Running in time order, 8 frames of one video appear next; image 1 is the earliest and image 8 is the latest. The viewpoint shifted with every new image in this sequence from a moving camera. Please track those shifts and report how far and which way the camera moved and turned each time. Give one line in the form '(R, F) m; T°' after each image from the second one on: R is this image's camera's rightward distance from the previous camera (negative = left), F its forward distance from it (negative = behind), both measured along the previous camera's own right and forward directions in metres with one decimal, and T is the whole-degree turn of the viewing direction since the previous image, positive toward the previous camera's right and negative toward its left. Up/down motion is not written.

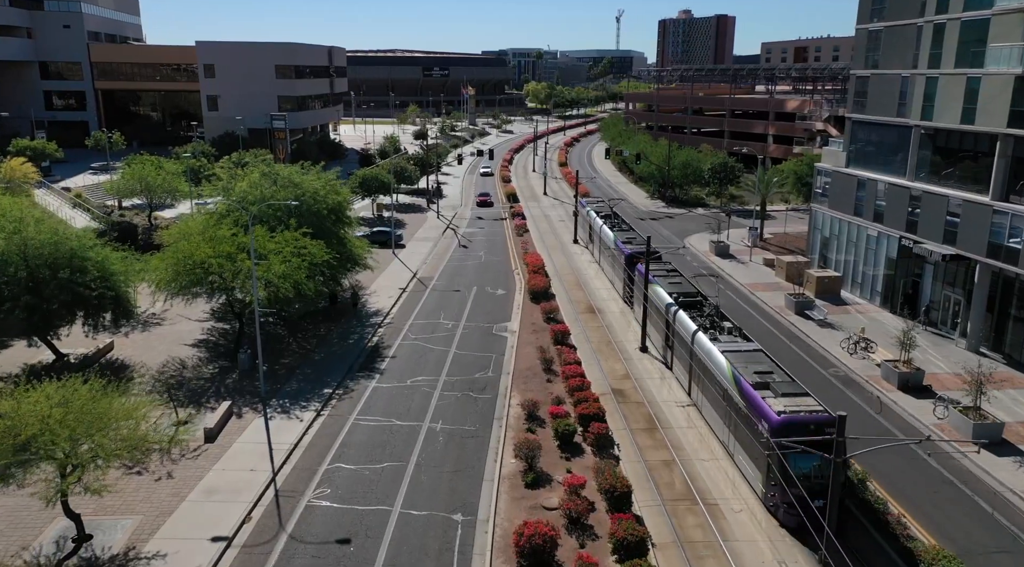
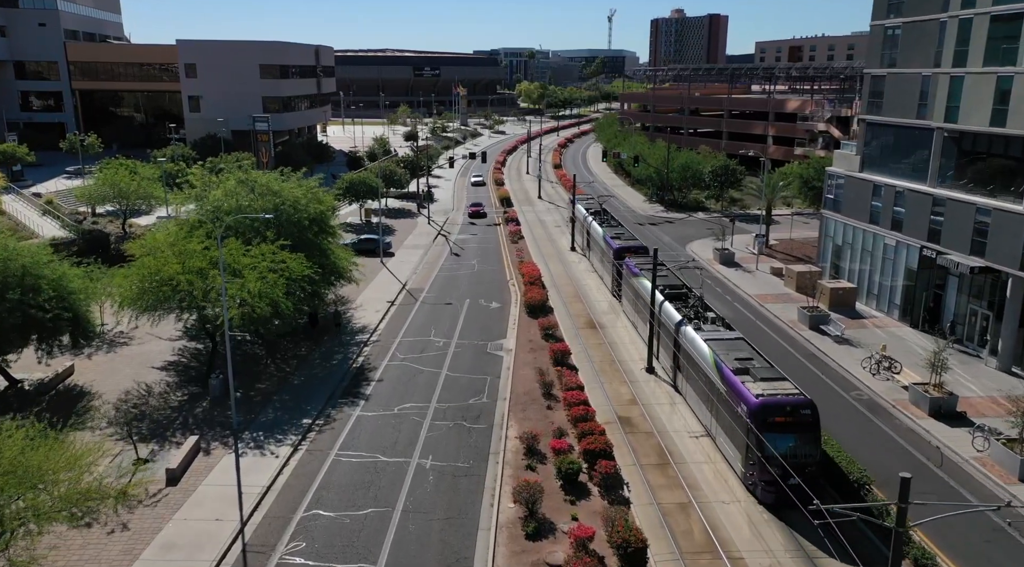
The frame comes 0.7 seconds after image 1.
(-0.2, +2.7) m; +1°
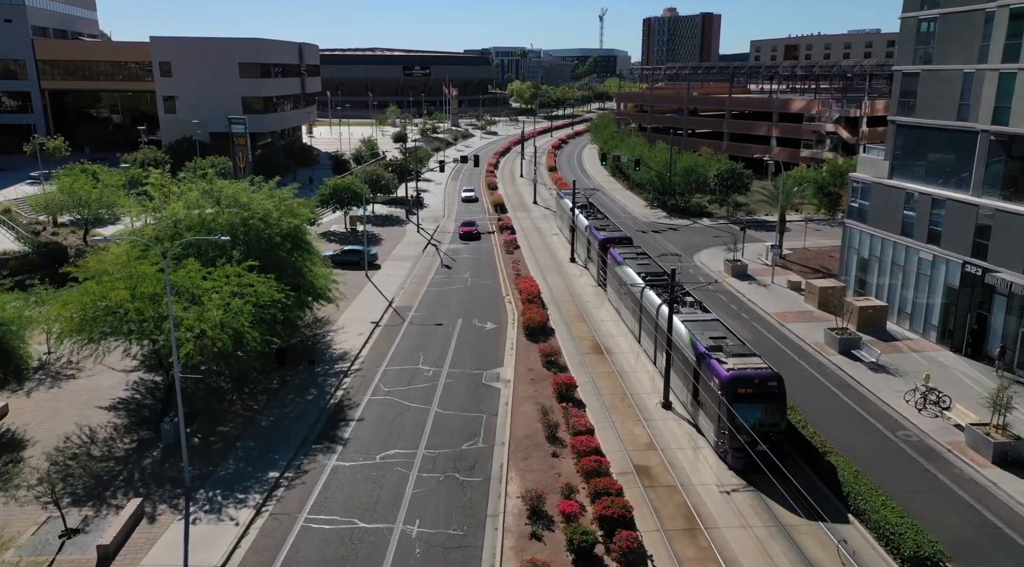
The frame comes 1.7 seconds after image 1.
(-0.3, +4.0) m; +1°
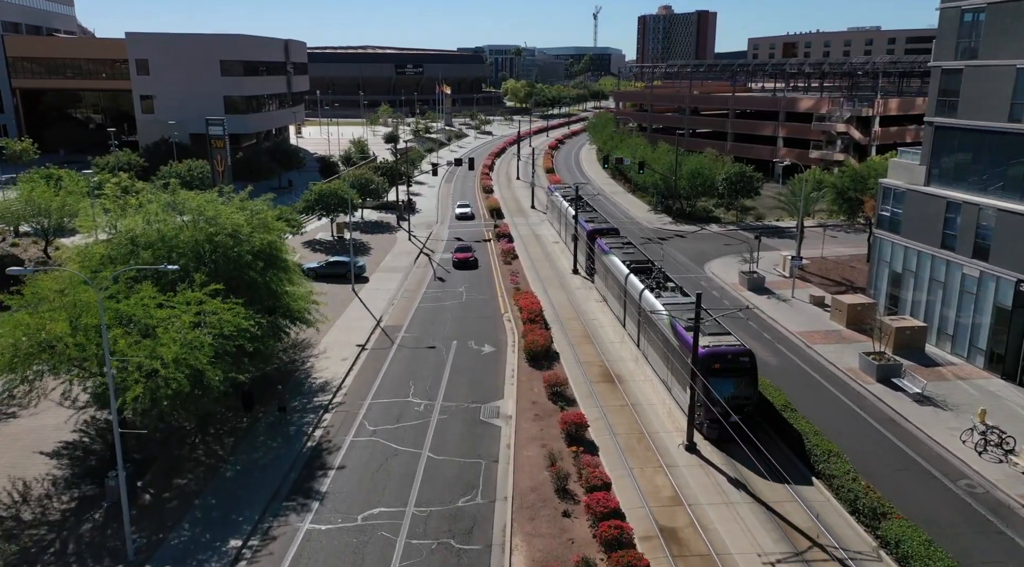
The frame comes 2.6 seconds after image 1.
(-0.3, +3.7) m; 0°
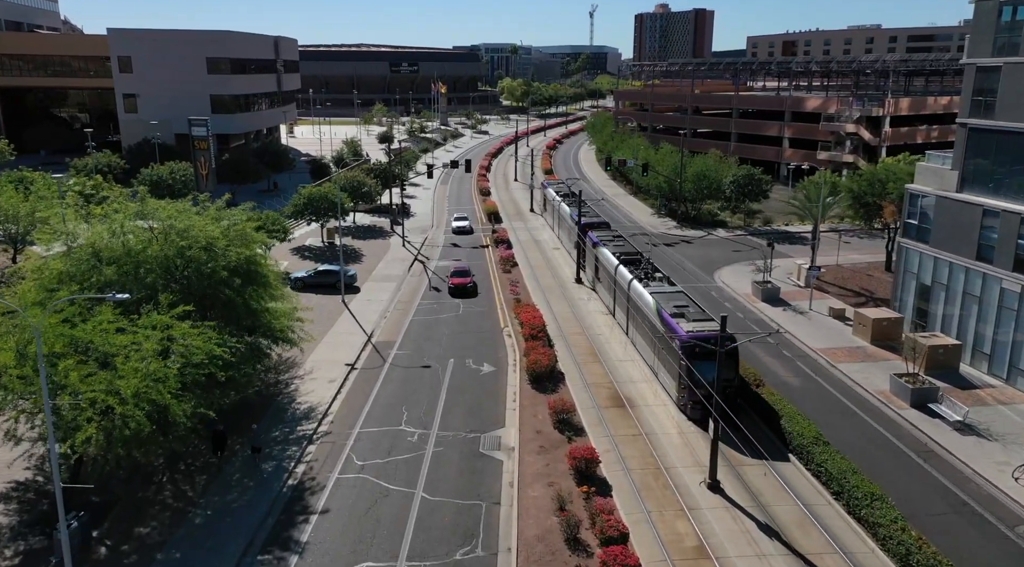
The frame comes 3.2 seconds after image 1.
(-0.2, +2.7) m; 0°
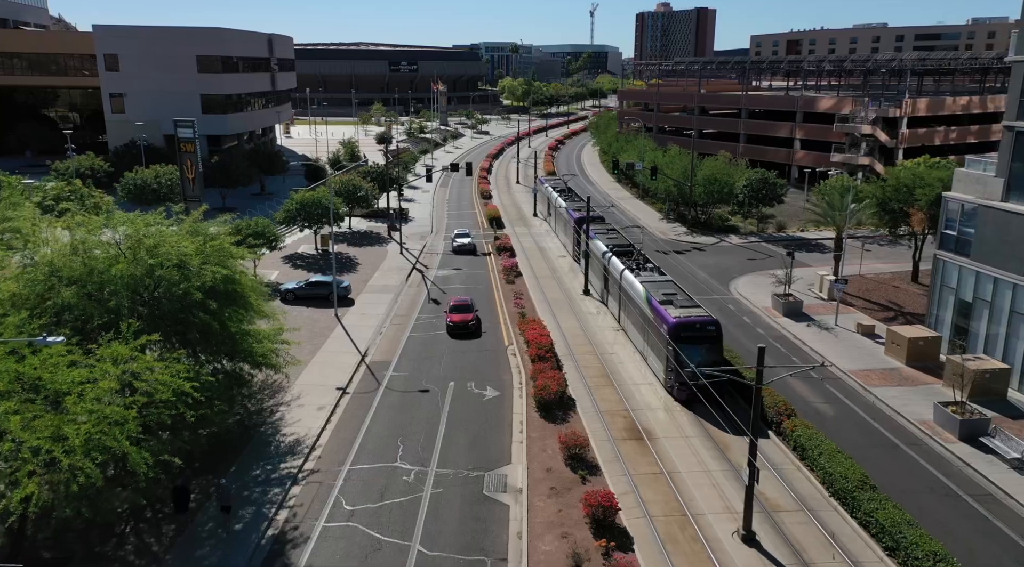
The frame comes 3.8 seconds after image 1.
(-0.2, +2.8) m; 0°
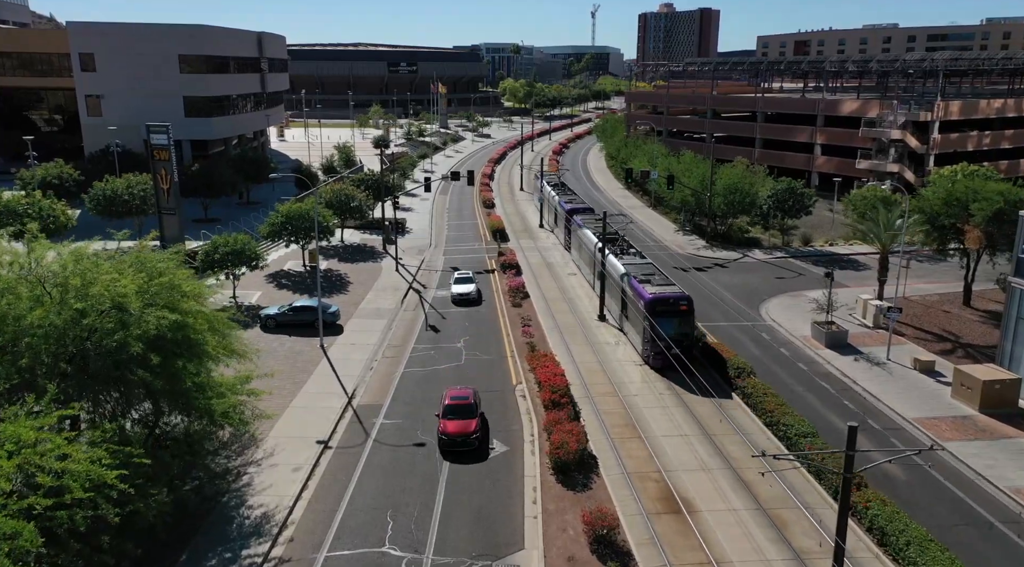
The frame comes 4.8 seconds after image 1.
(-0.4, +4.5) m; 0°
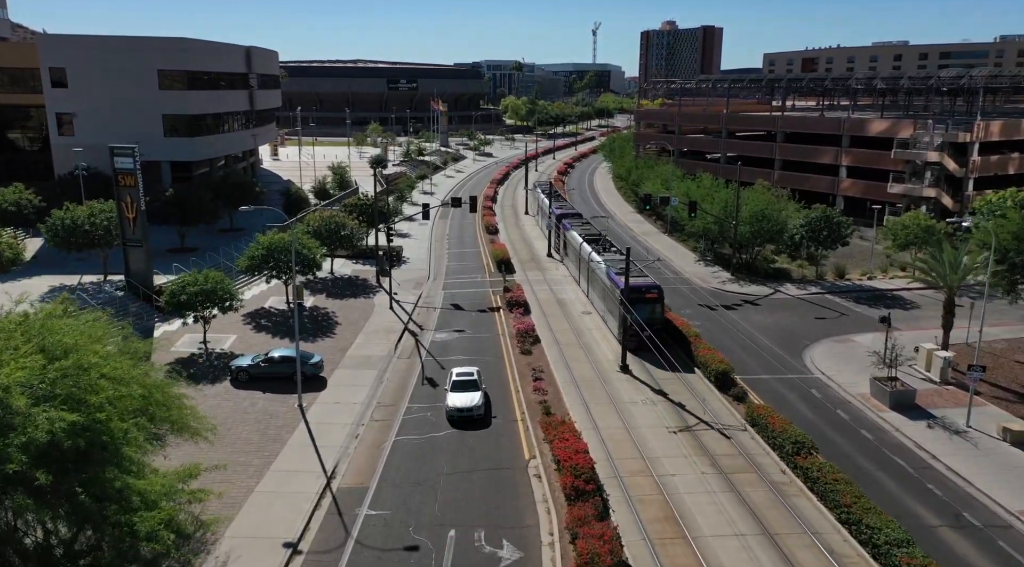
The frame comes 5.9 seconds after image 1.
(-0.4, +5.1) m; 0°
